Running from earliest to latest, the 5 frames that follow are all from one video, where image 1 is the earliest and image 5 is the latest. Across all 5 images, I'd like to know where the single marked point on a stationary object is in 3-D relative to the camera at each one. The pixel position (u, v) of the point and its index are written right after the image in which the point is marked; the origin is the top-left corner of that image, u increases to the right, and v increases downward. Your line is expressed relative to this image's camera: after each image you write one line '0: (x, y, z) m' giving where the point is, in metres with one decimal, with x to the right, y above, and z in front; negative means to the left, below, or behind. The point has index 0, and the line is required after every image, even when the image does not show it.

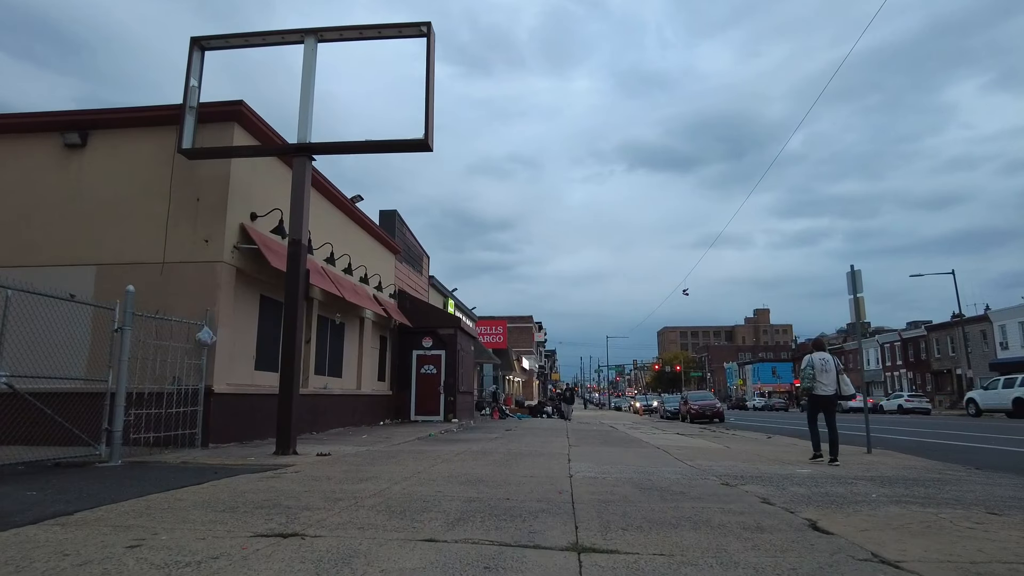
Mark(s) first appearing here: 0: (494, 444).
0: (-0.4, -3.1, +12.9) m
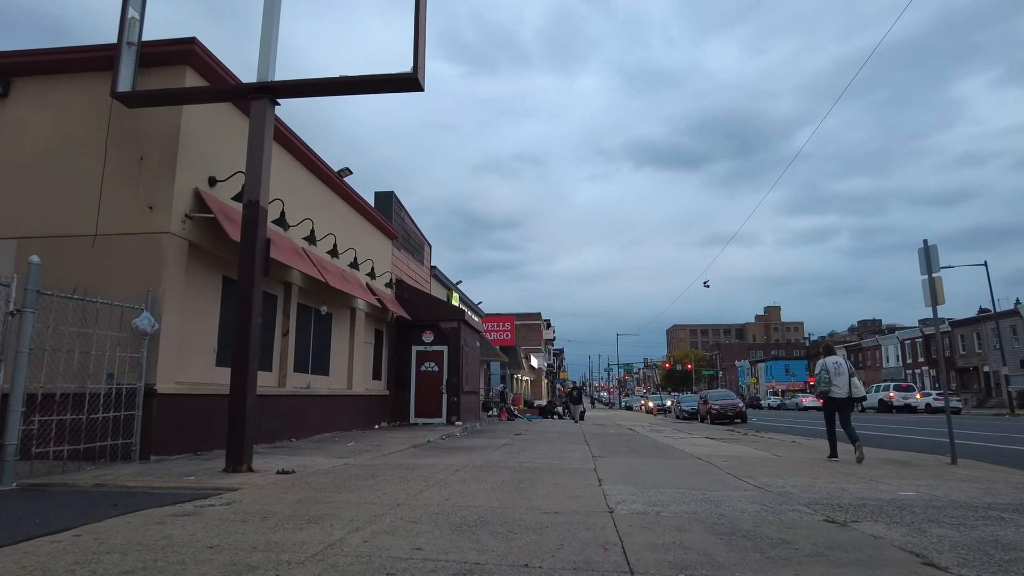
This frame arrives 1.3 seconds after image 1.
0: (-0.2, -2.8, +10.7) m
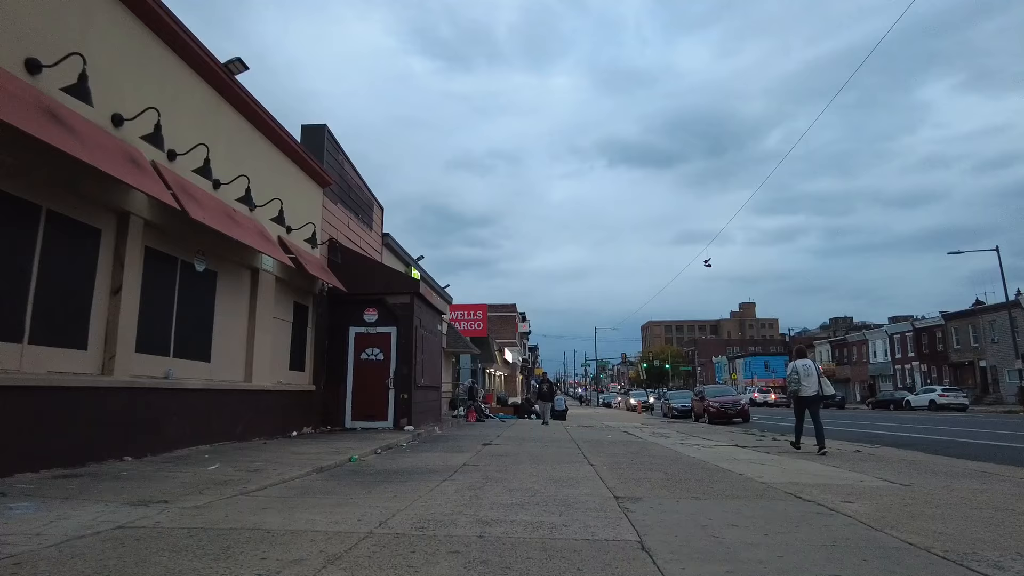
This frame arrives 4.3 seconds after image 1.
0: (-0.6, -1.9, +5.9) m
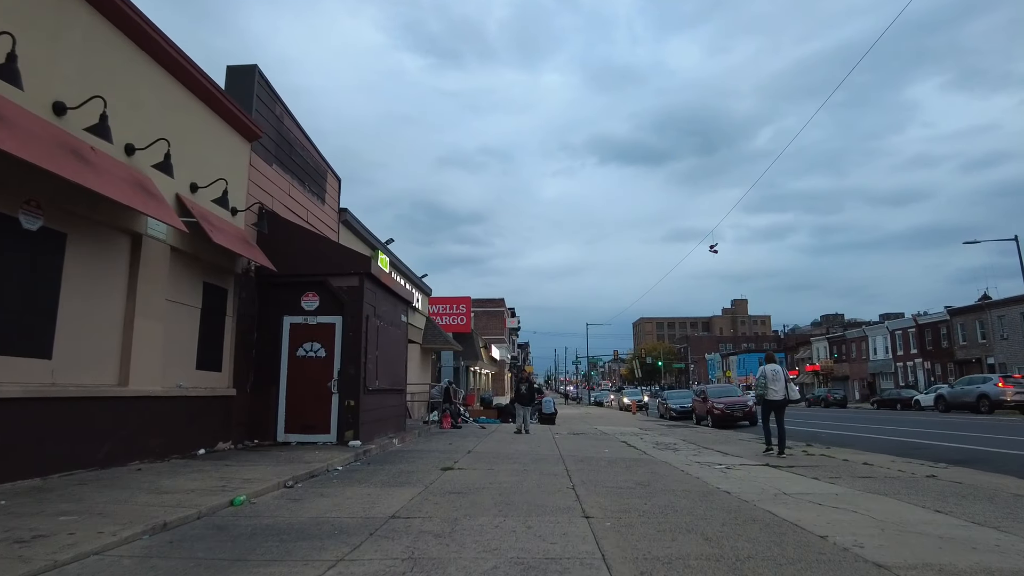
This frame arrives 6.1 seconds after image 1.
0: (-1.0, -1.5, +2.8) m
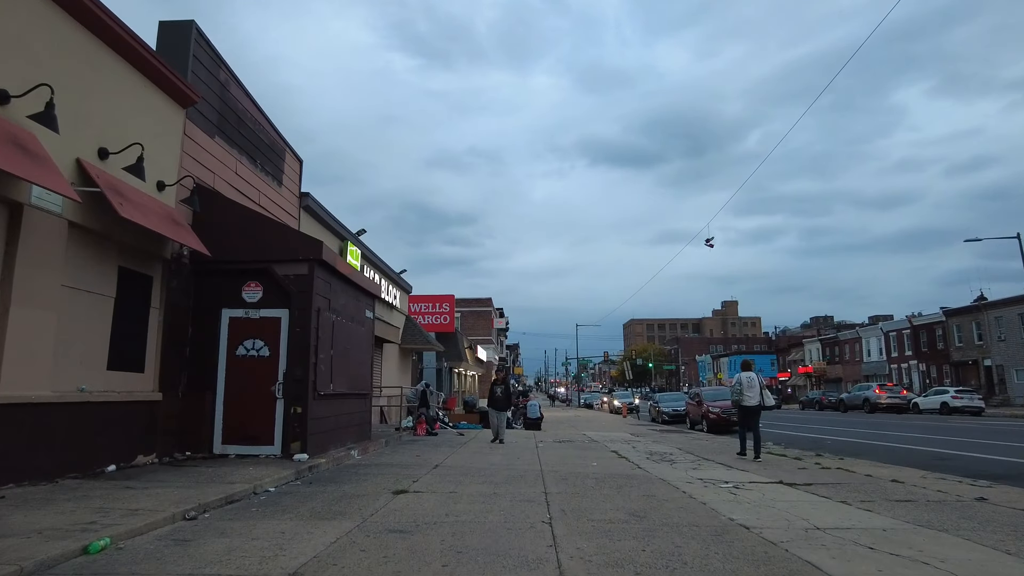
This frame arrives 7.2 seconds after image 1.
0: (-1.3, -1.3, +1.1) m
